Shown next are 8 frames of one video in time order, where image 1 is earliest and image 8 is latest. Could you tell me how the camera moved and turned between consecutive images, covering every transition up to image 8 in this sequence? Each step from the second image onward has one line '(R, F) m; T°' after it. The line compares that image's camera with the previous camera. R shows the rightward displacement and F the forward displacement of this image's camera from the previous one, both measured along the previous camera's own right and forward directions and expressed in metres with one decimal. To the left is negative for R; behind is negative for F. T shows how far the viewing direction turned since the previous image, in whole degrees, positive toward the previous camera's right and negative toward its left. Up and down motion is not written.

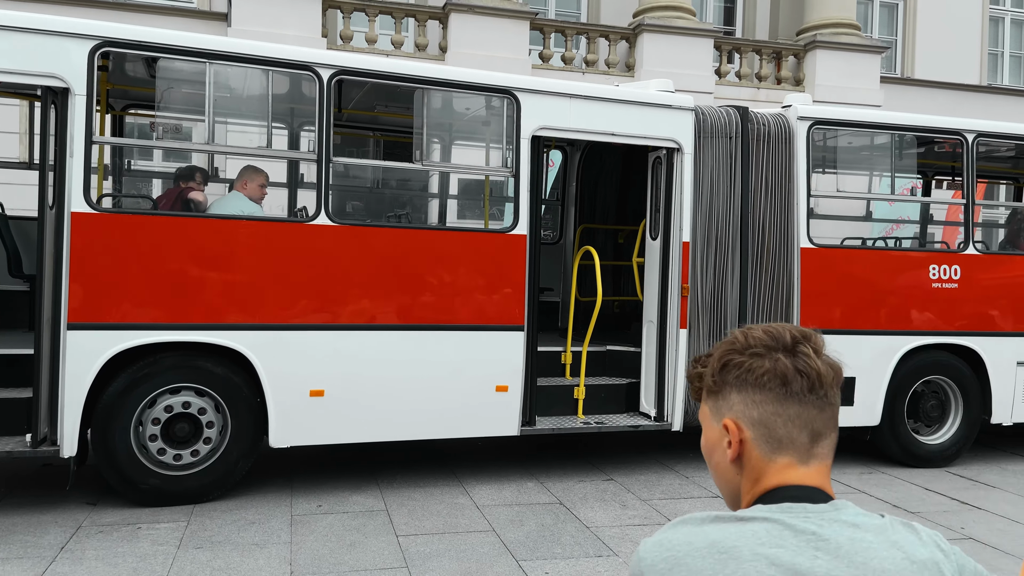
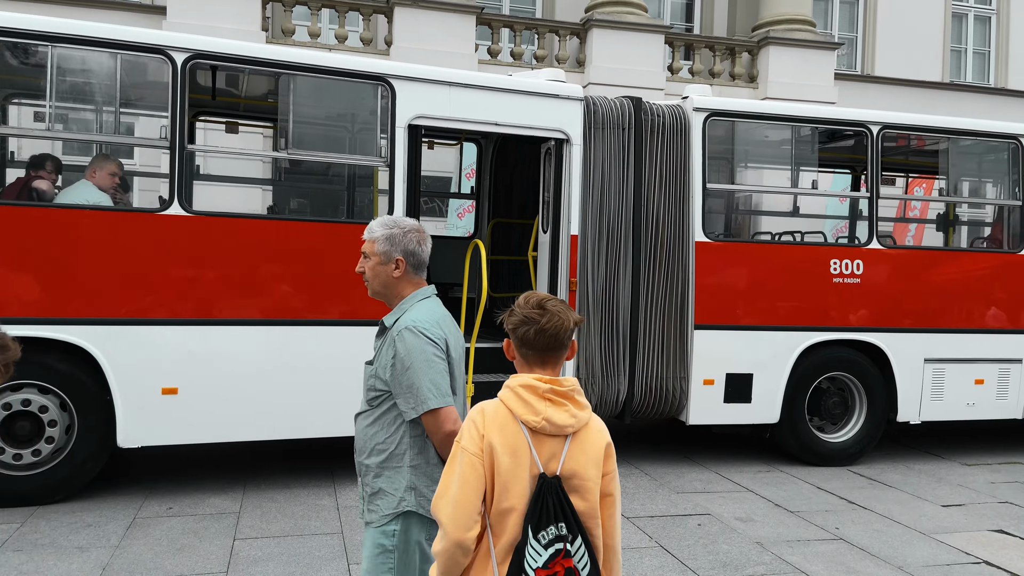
(+0.9, +0.2) m; 0°
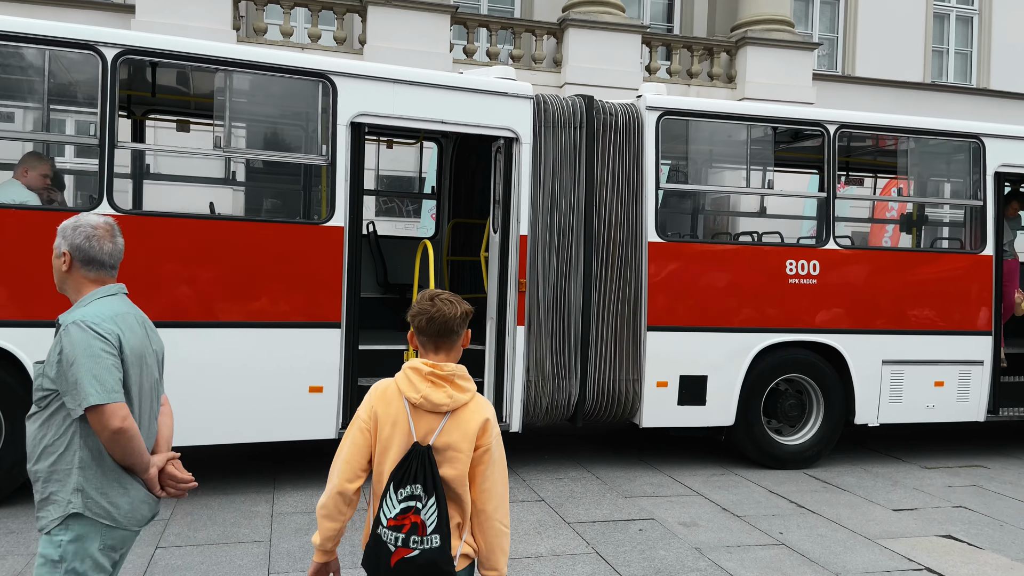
(+0.4, +0.1) m; 0°
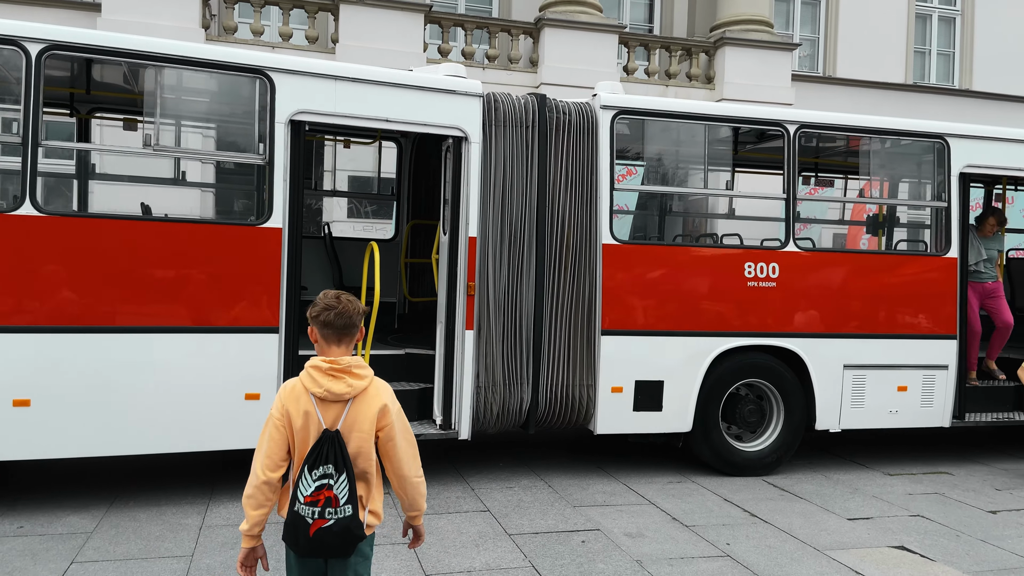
(+0.4, +0.2) m; 0°
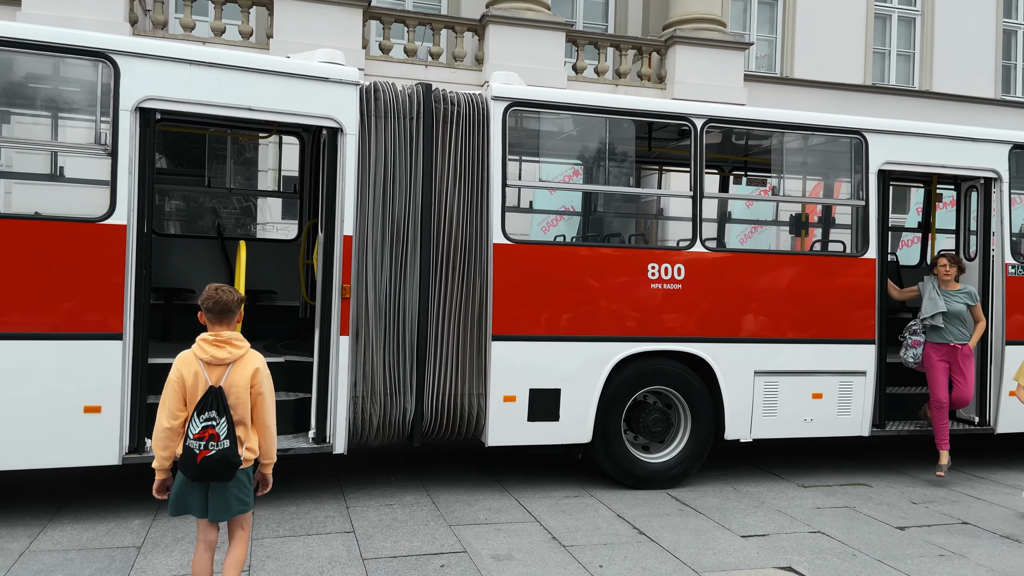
(+0.8, +0.4) m; +1°
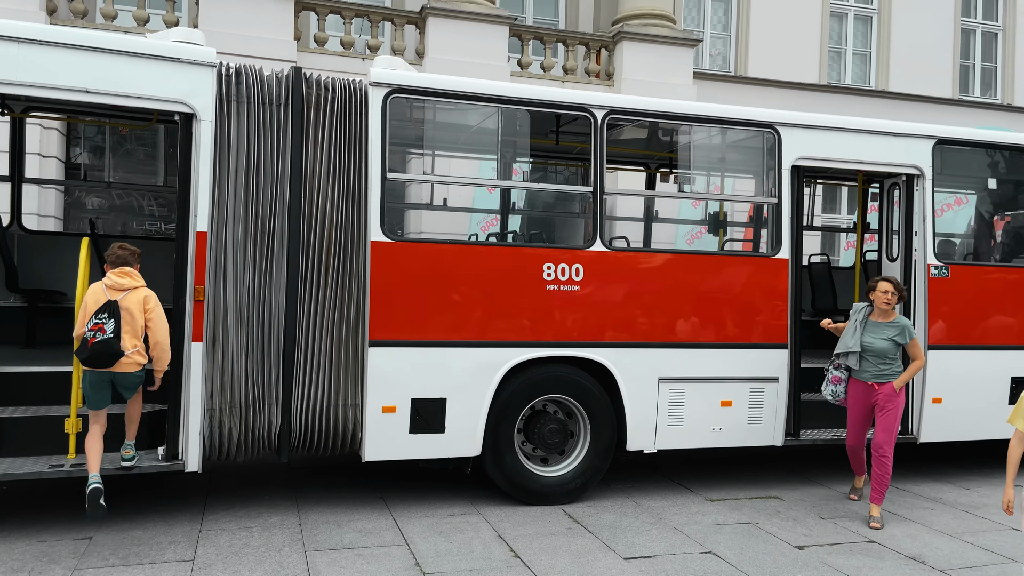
(+0.8, +0.4) m; +1°
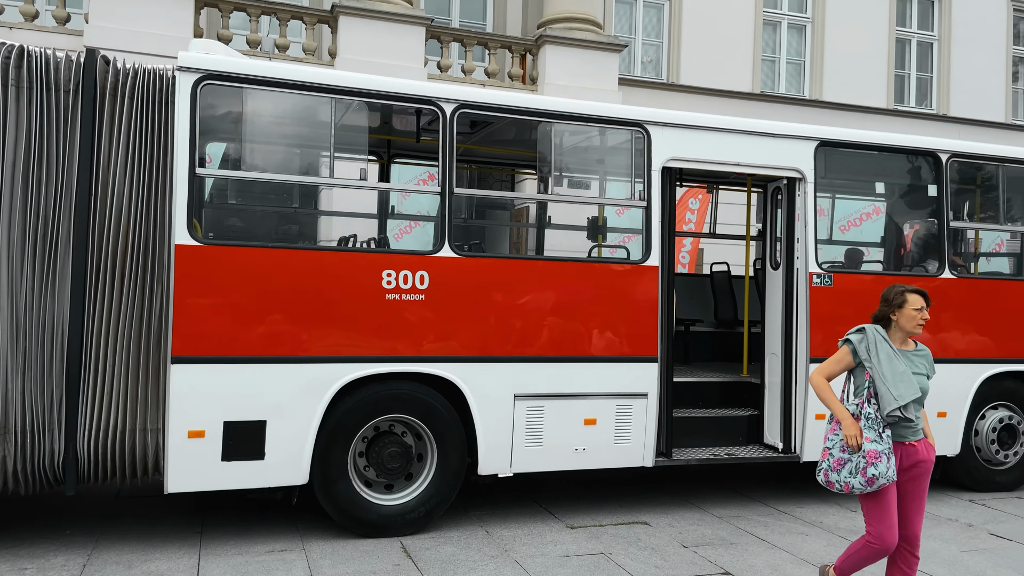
(+1.0, +0.5) m; +2°
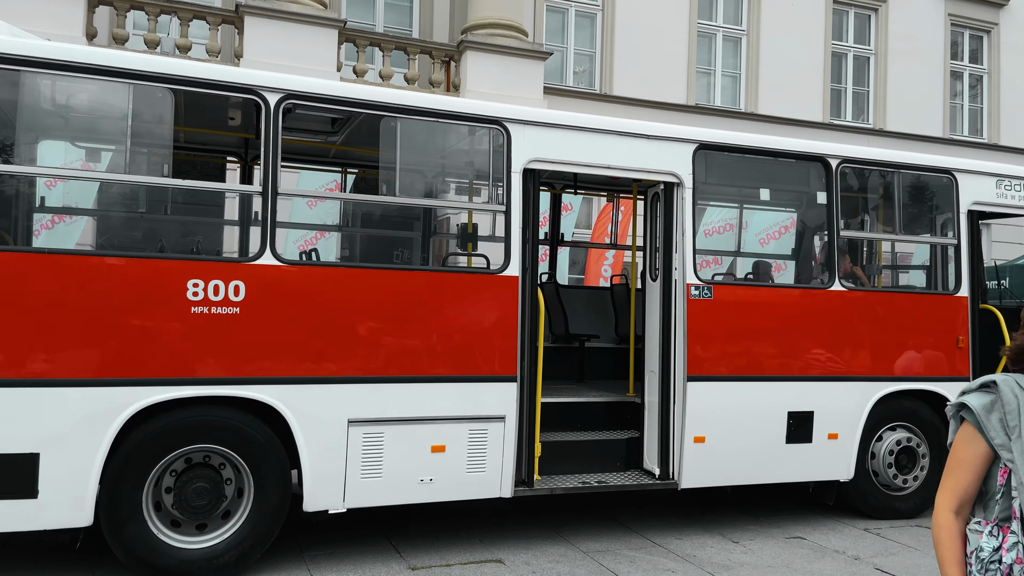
(+0.9, +0.5) m; +2°
